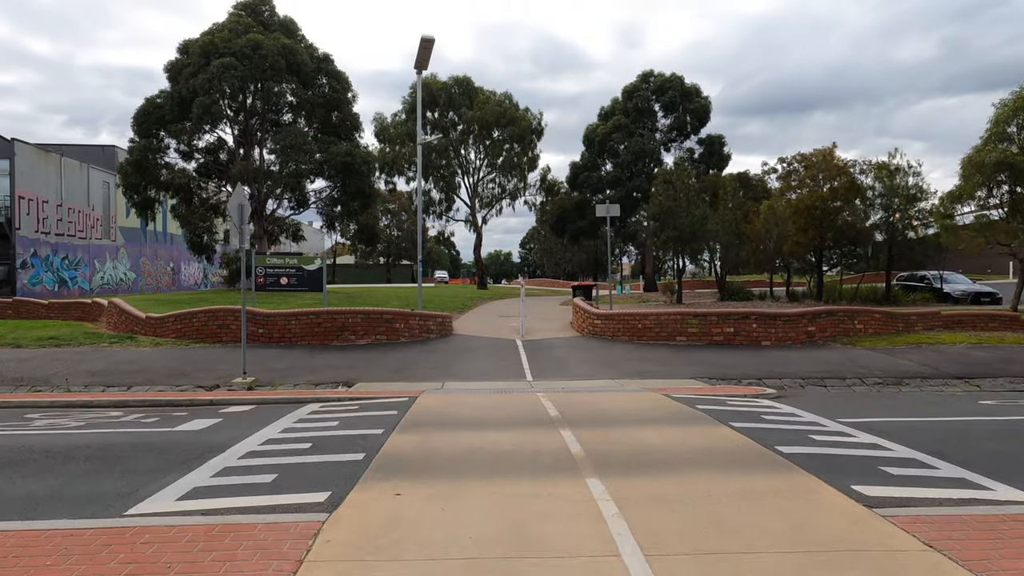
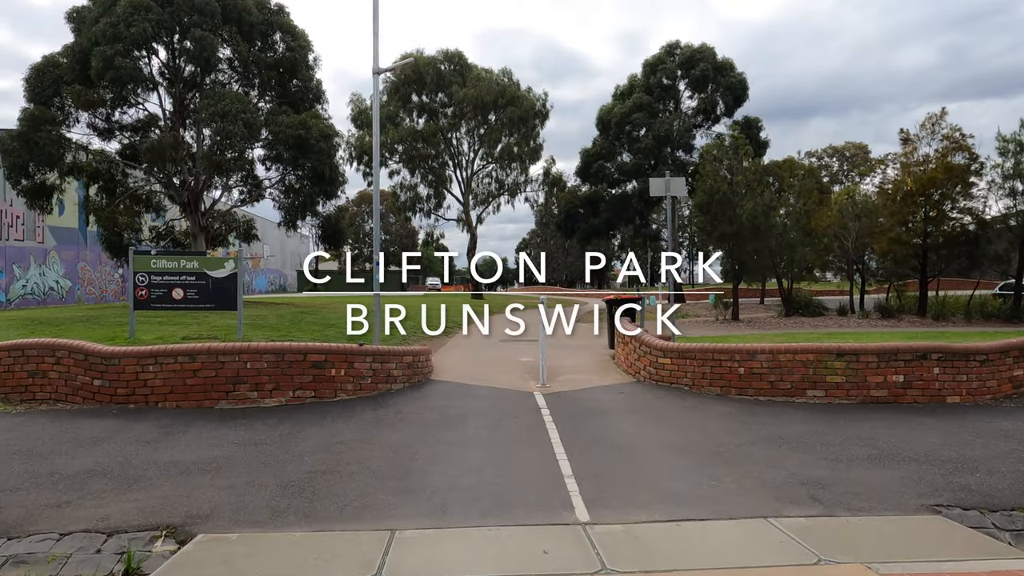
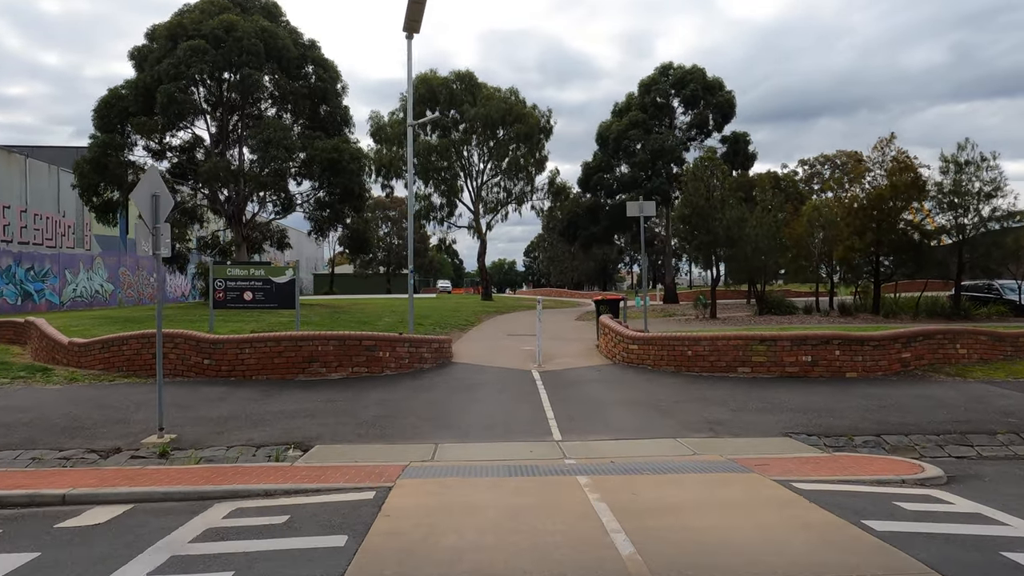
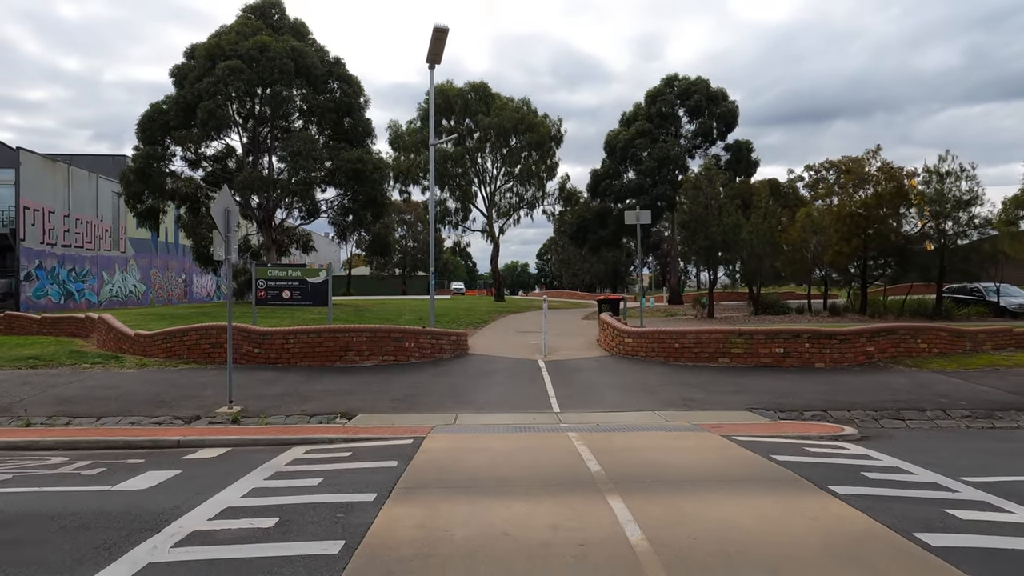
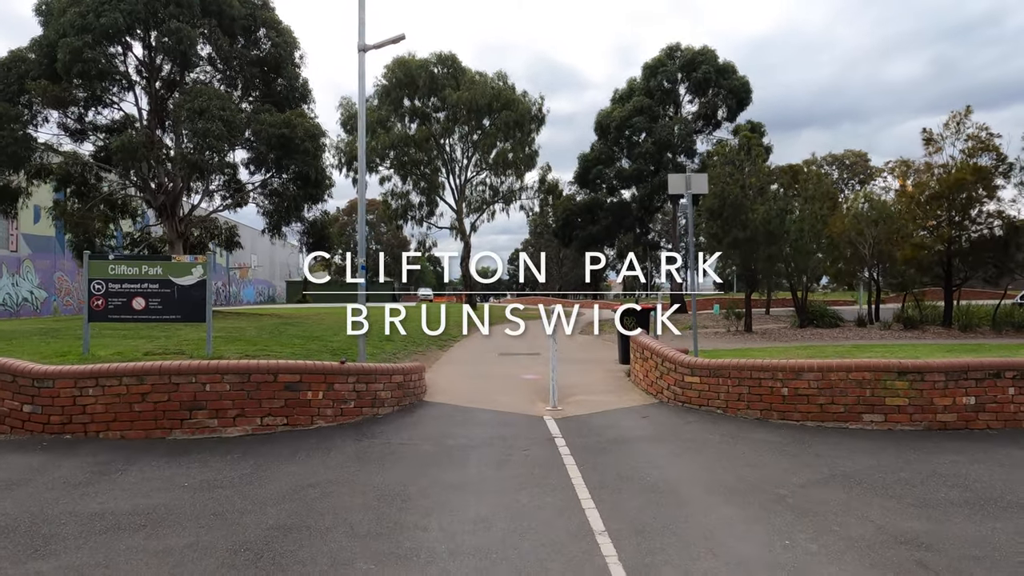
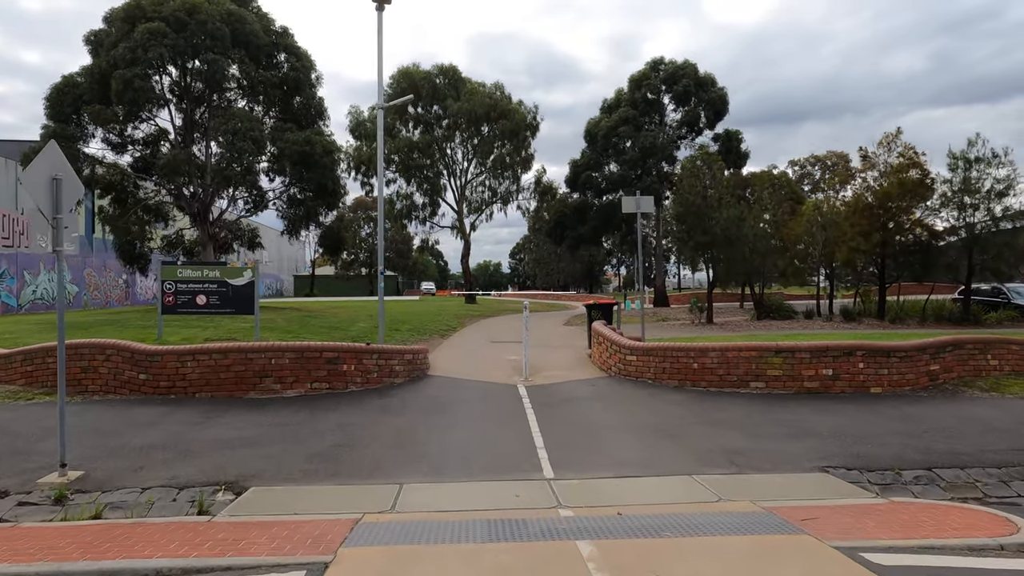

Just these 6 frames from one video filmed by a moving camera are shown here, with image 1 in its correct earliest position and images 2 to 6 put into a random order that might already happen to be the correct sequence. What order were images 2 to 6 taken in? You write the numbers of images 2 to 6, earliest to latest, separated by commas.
4, 3, 6, 2, 5
